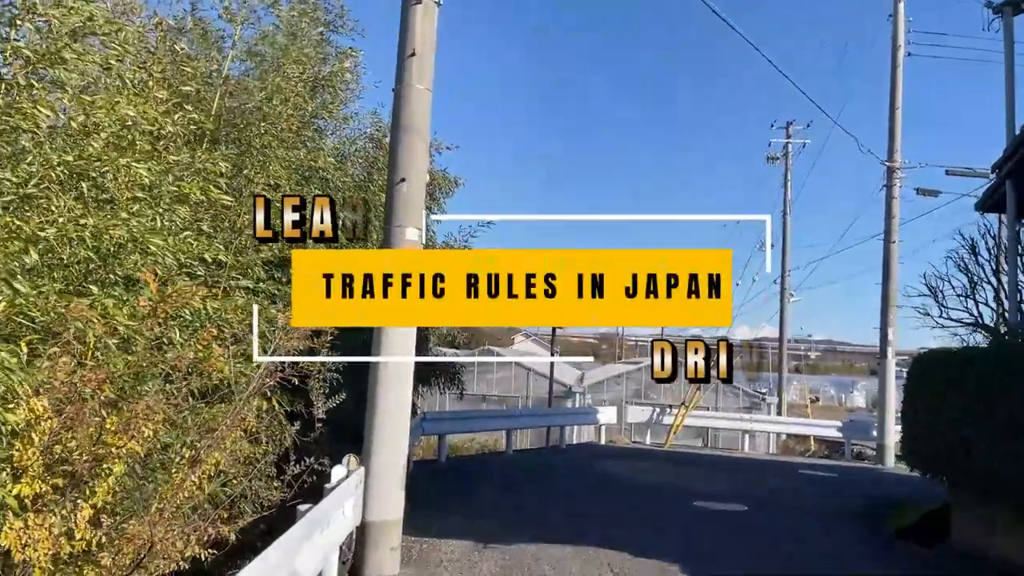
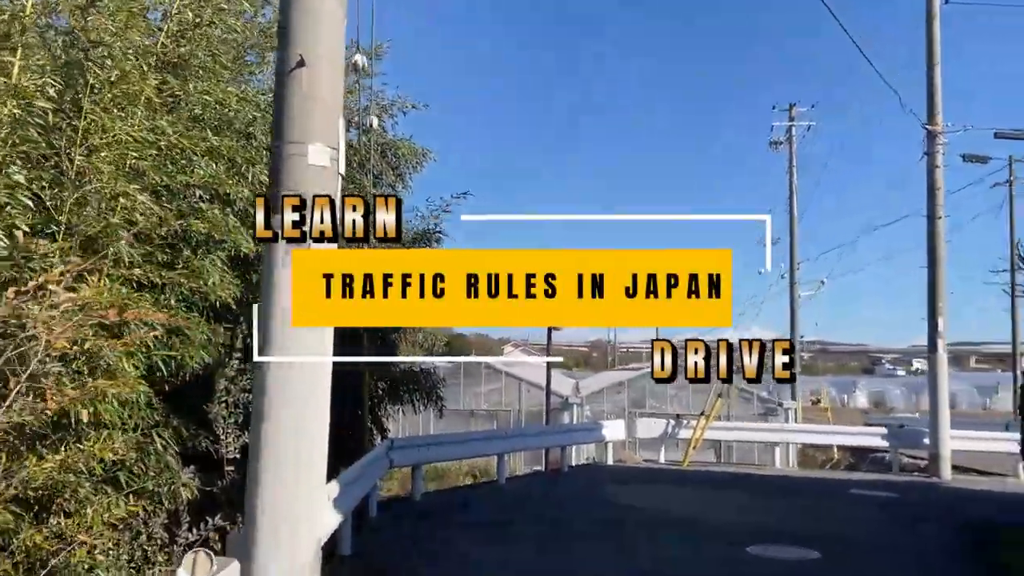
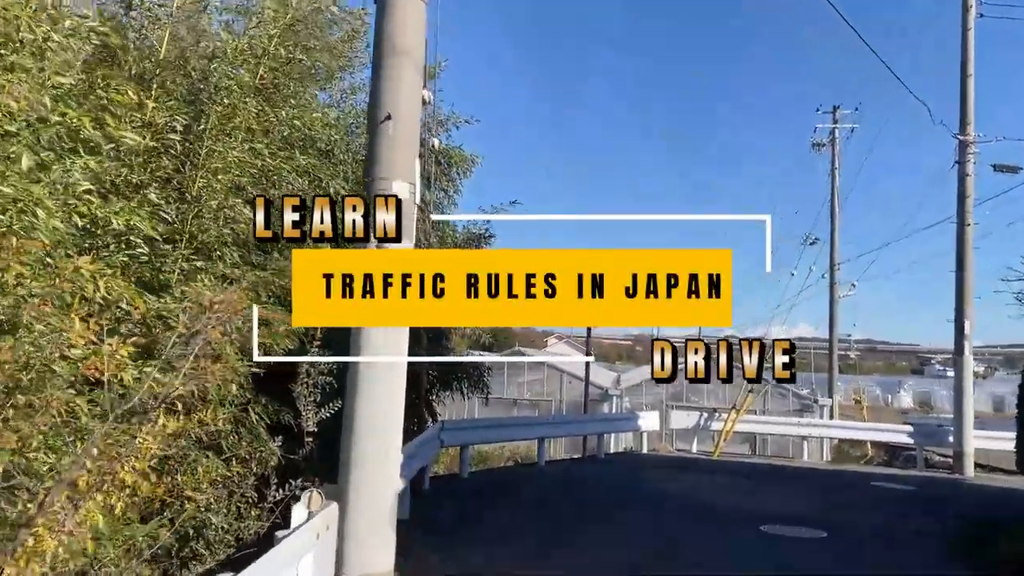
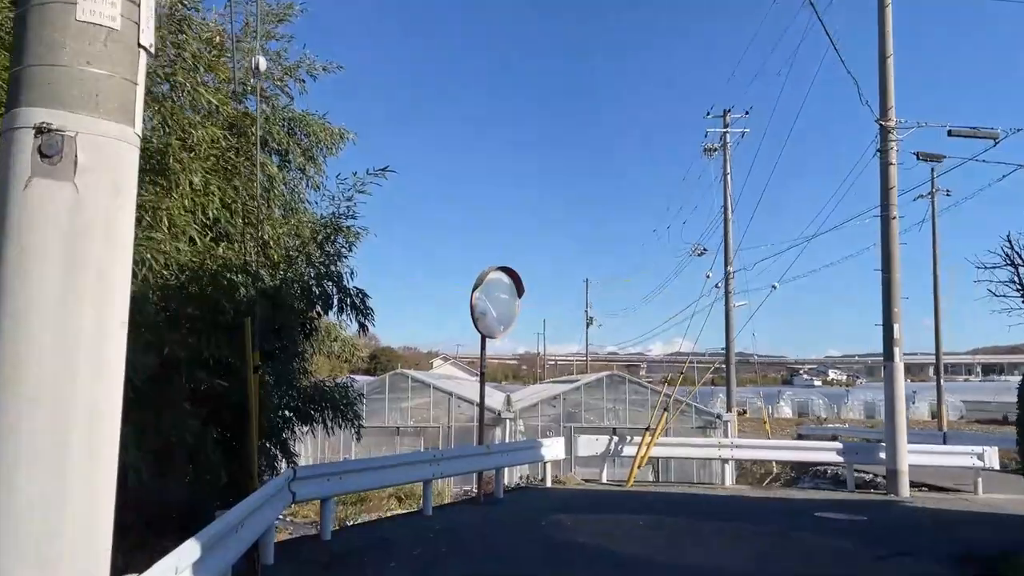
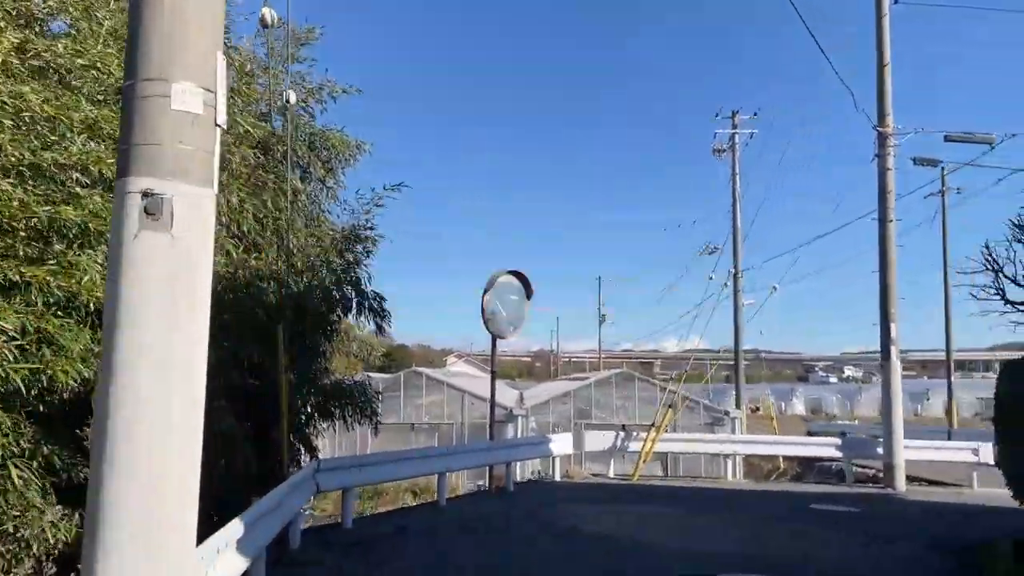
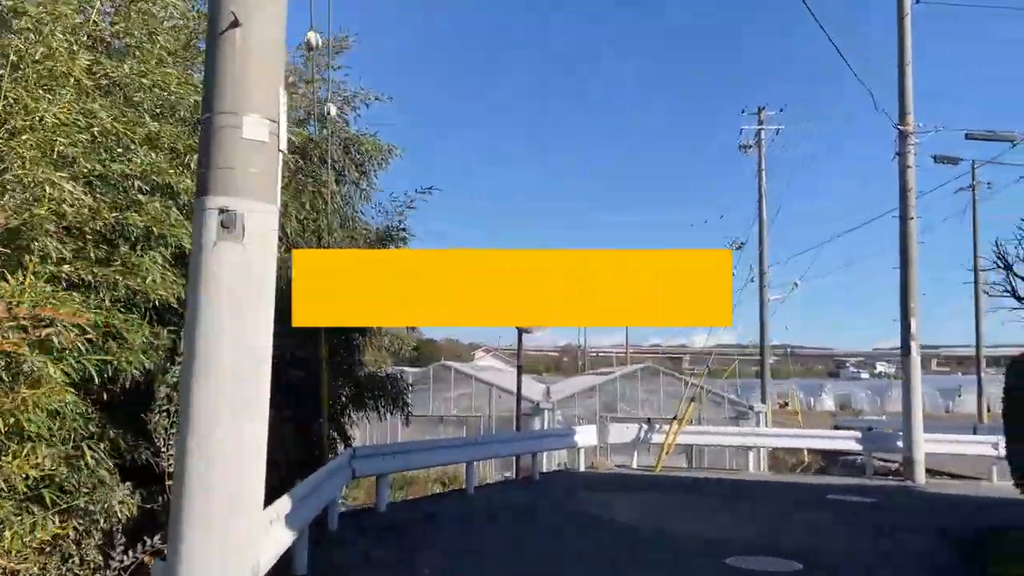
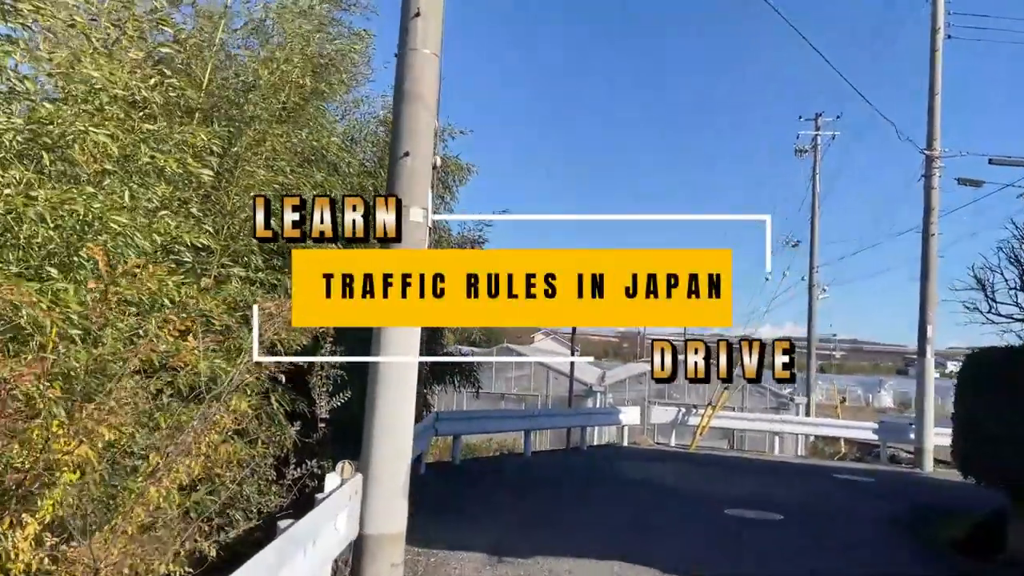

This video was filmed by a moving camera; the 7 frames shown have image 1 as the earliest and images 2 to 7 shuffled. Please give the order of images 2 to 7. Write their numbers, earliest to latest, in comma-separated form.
7, 3, 2, 6, 5, 4
